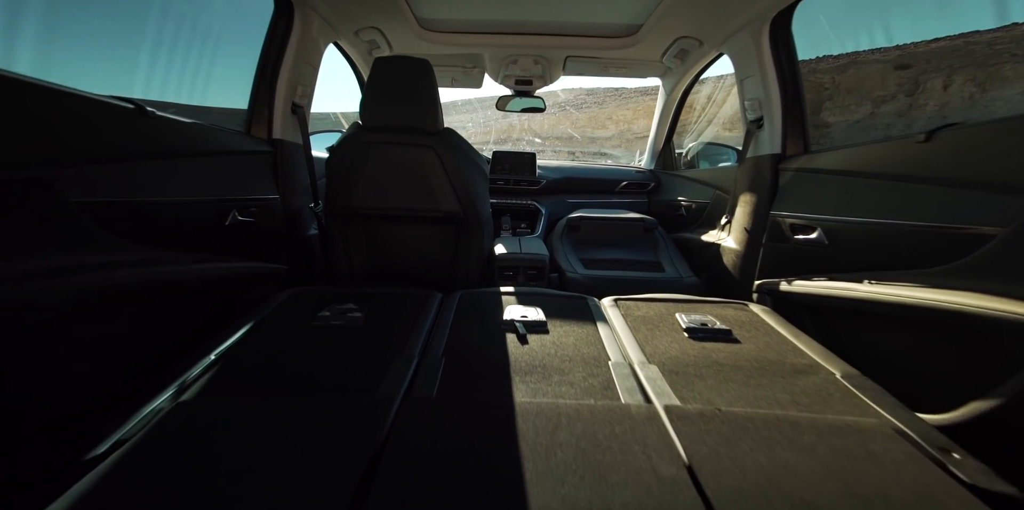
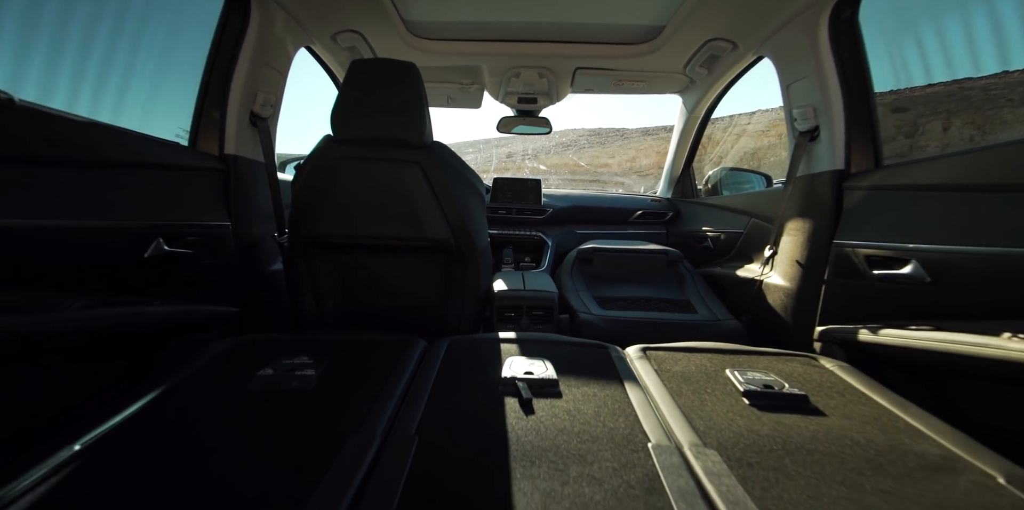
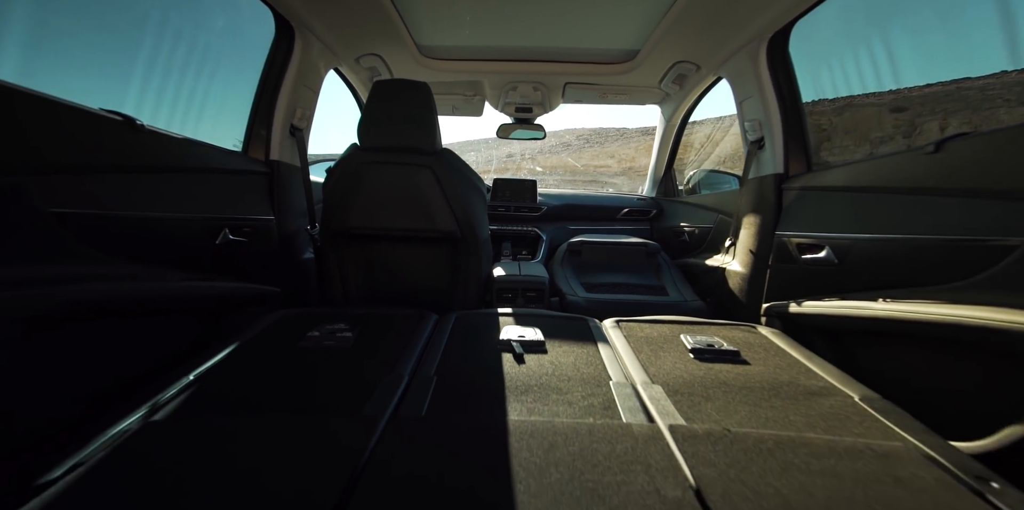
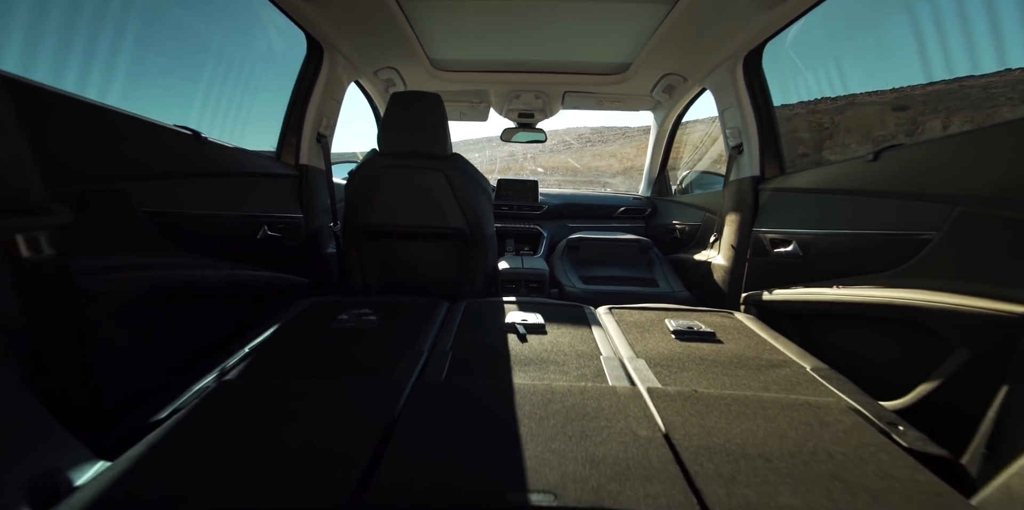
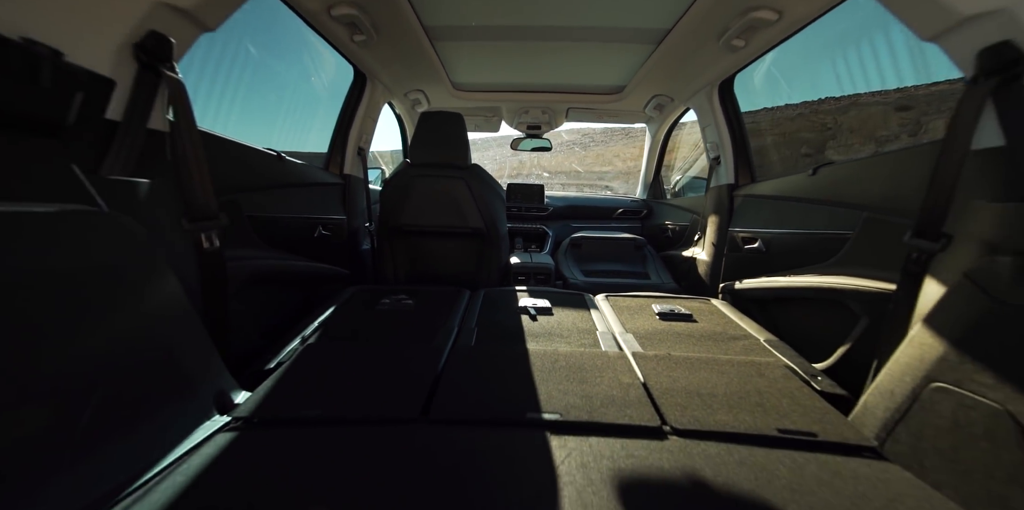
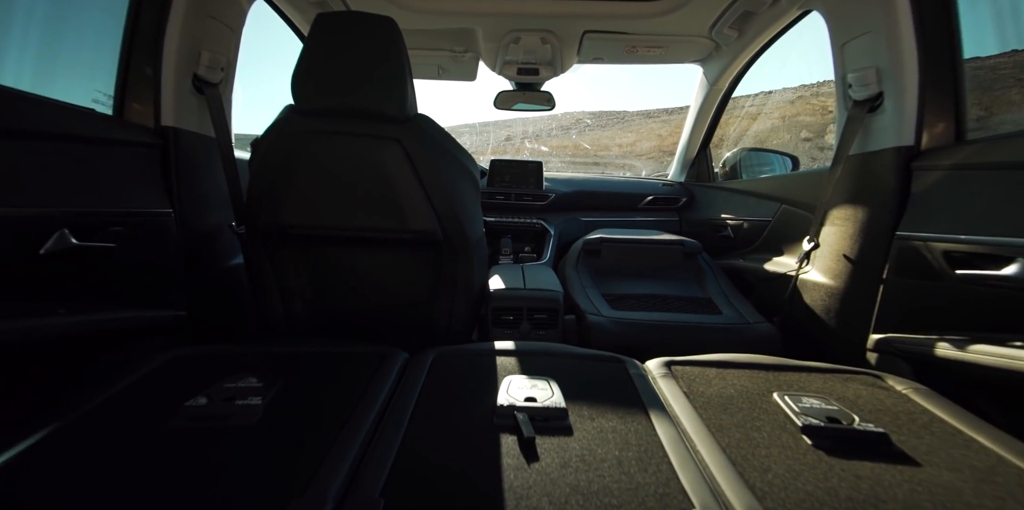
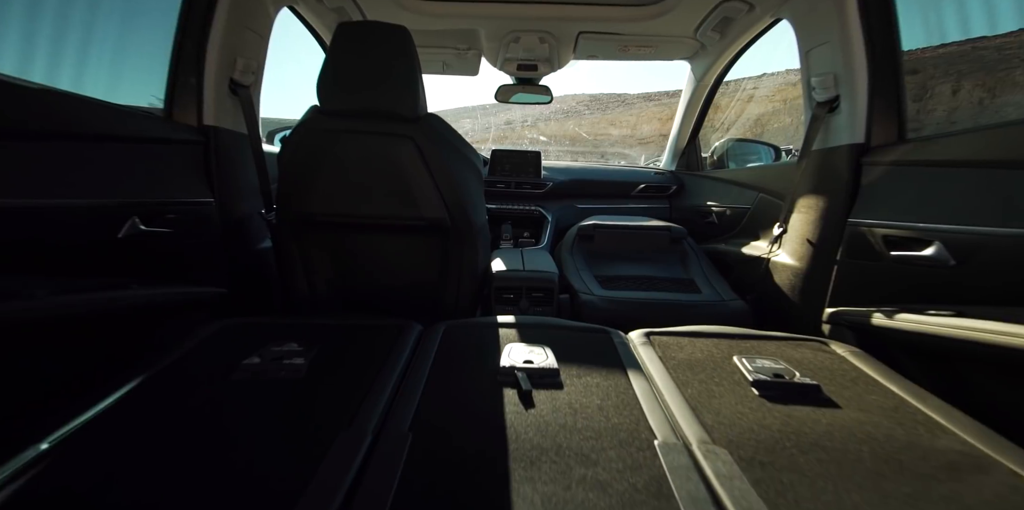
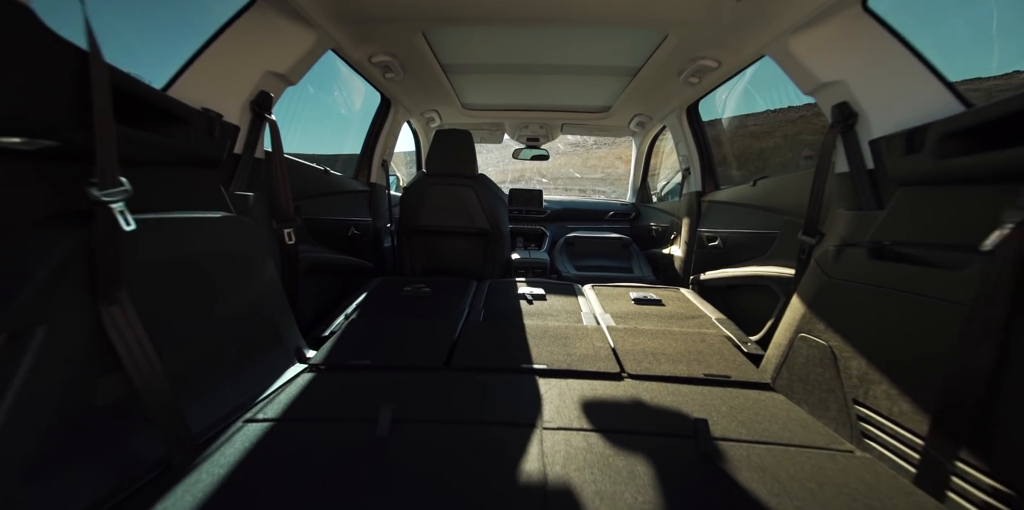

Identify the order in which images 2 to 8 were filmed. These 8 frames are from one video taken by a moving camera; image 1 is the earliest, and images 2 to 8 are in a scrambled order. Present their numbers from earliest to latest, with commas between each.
7, 6, 2, 3, 4, 5, 8
